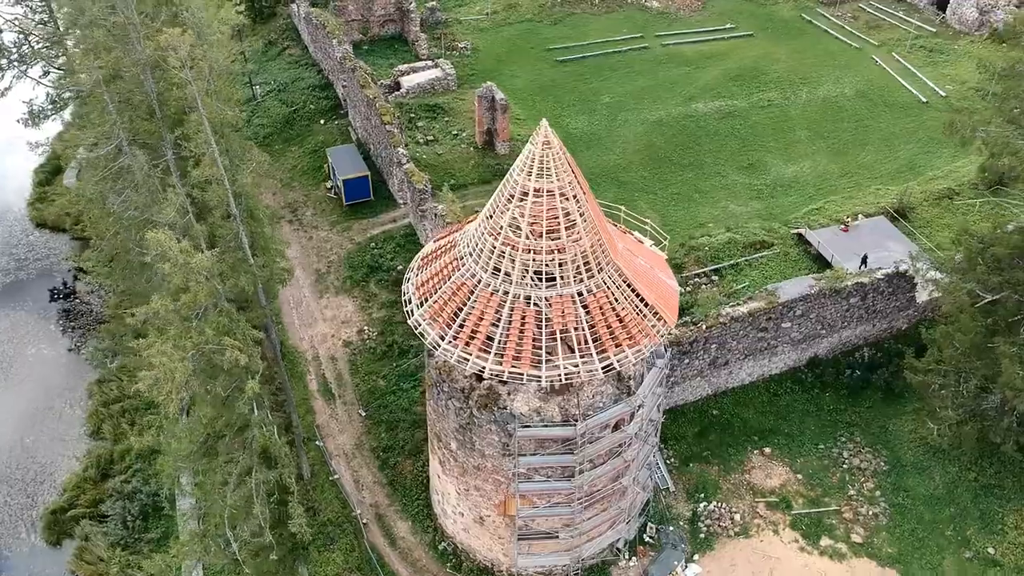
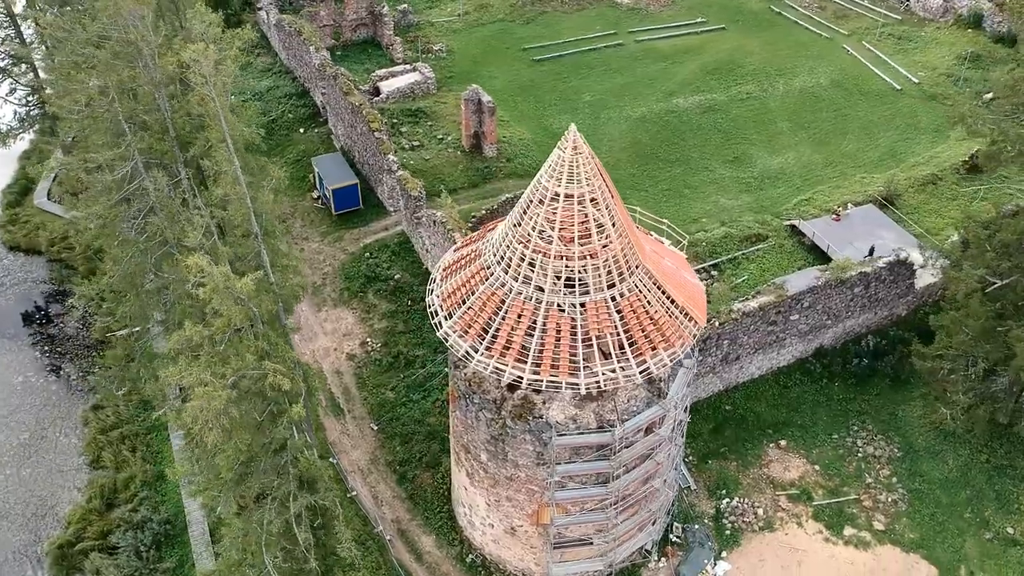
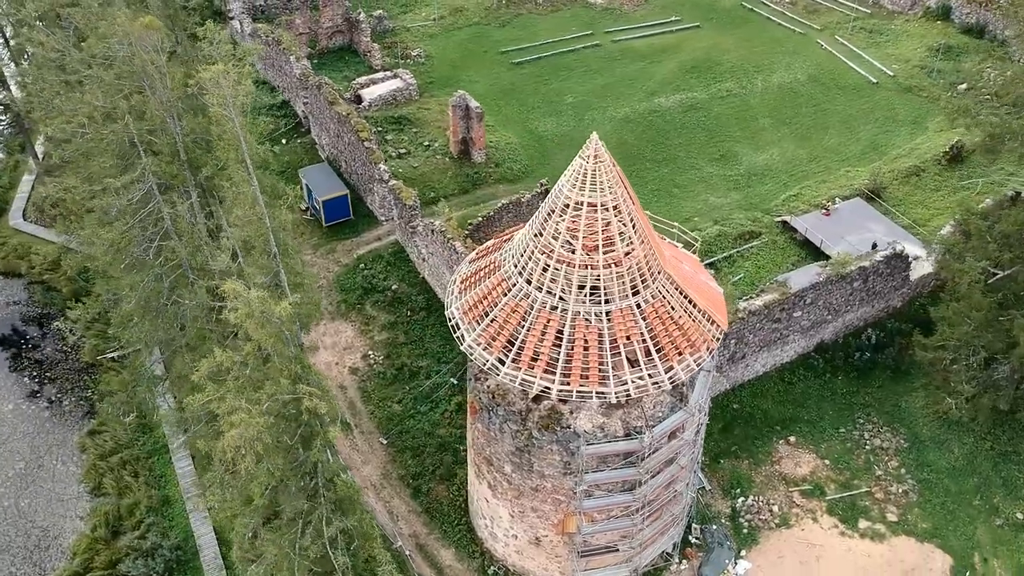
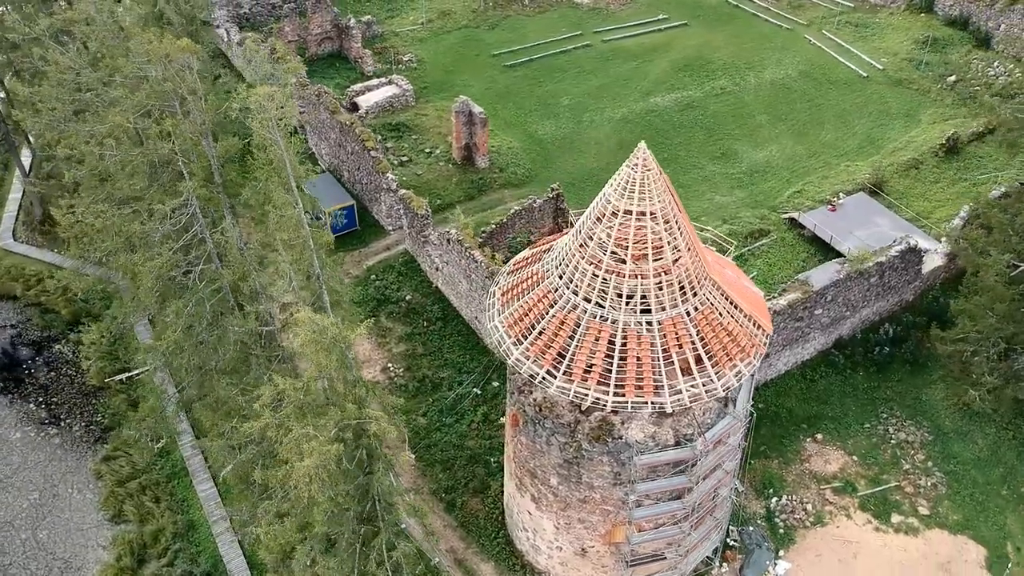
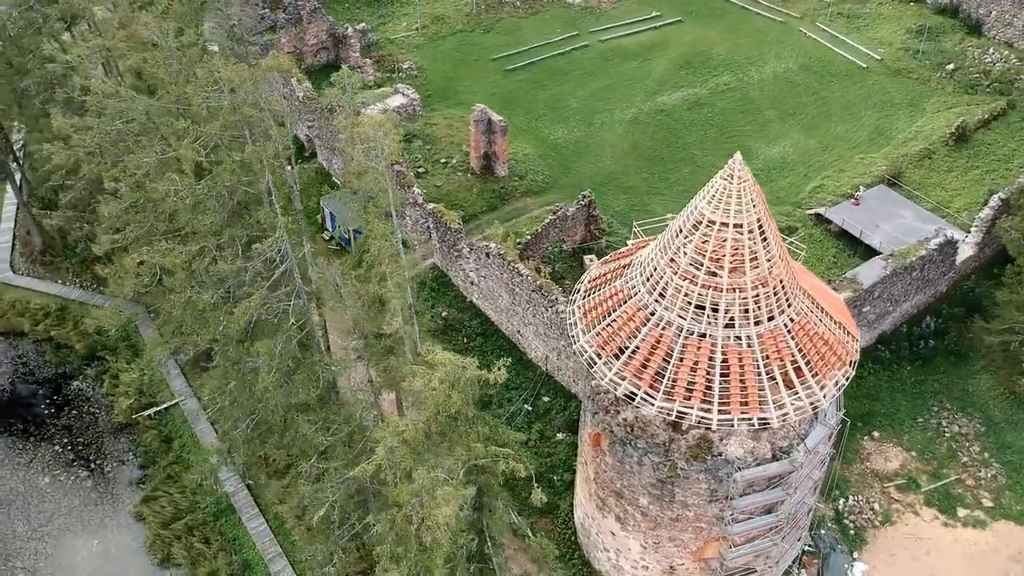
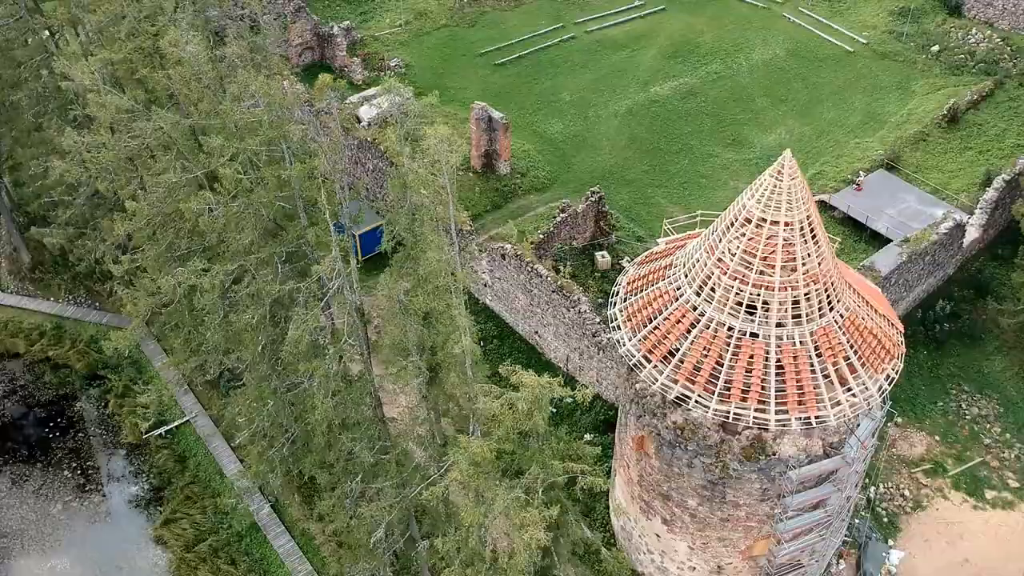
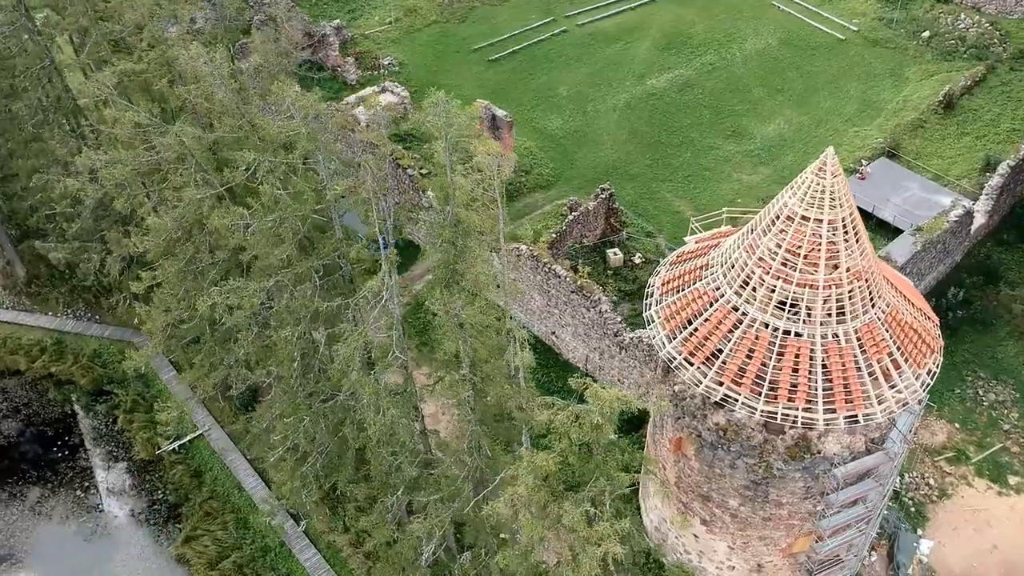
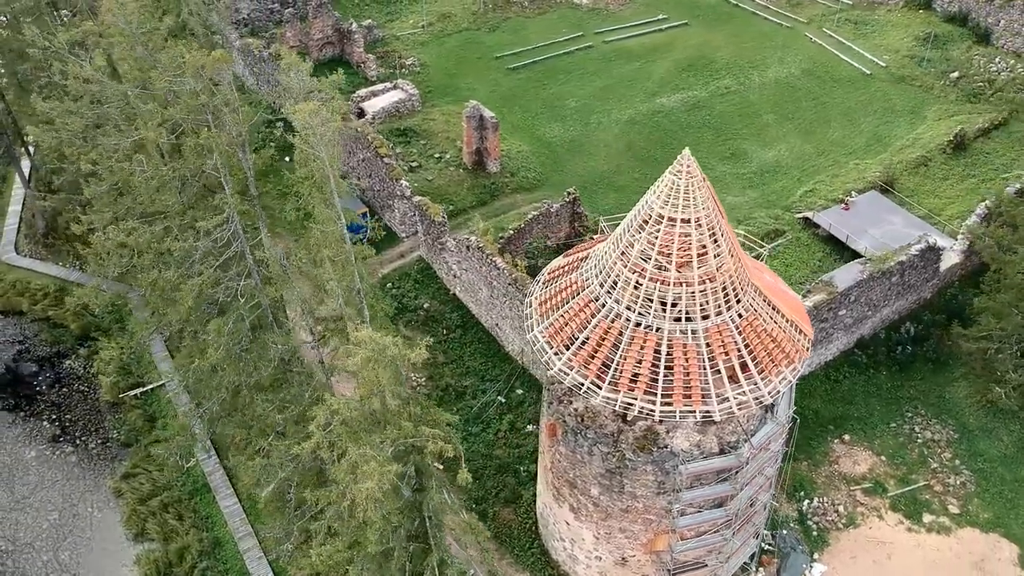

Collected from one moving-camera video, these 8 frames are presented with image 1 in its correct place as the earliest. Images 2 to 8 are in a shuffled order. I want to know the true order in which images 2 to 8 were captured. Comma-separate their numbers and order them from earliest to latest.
2, 3, 4, 8, 5, 6, 7
